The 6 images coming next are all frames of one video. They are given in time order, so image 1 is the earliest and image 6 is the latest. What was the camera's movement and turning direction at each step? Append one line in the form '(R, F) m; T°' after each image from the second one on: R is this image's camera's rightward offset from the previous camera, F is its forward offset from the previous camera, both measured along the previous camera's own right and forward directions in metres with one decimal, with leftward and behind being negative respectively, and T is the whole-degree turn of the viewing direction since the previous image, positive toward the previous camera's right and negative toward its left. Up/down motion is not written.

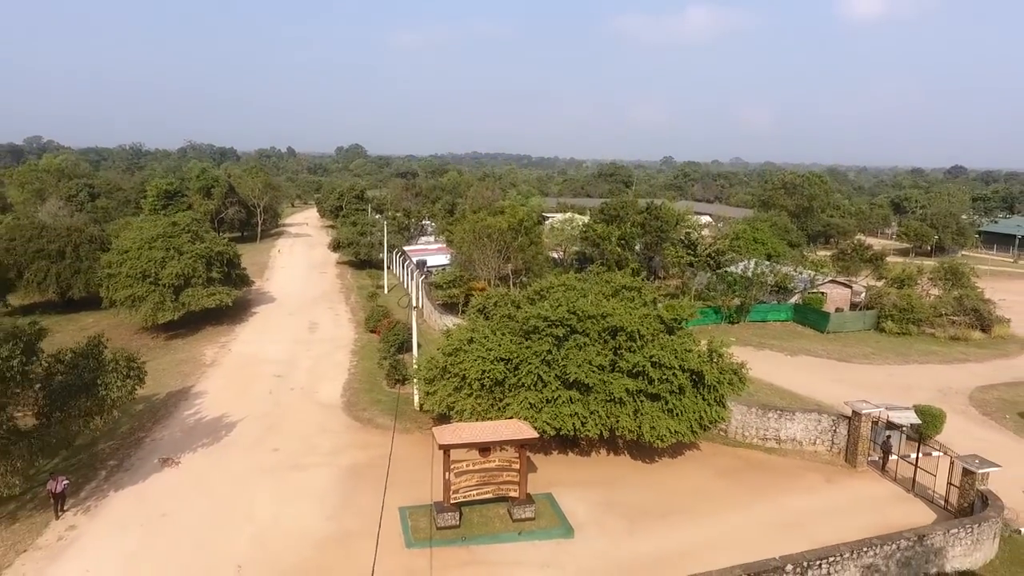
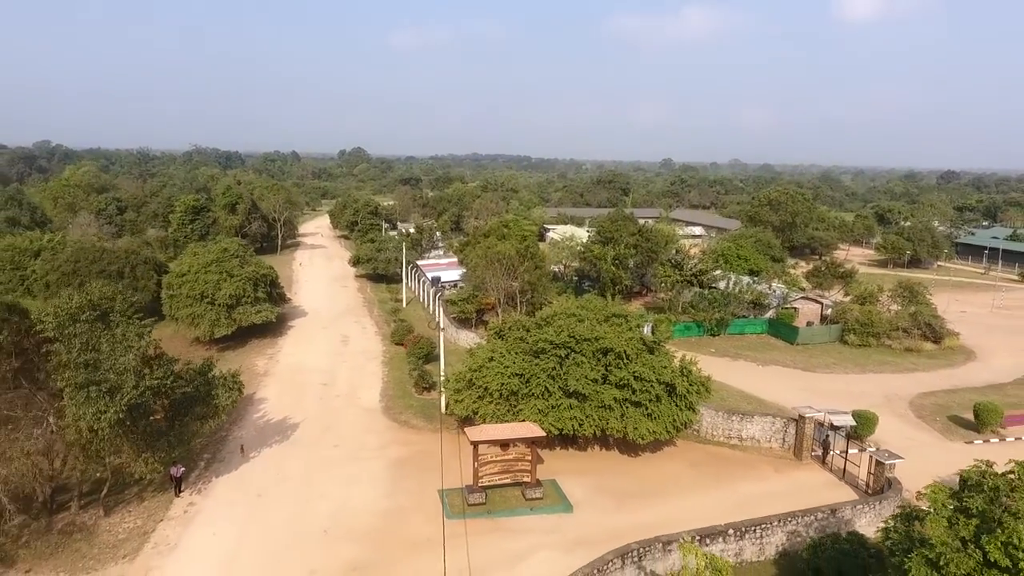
(-0.2, -2.8) m; 0°
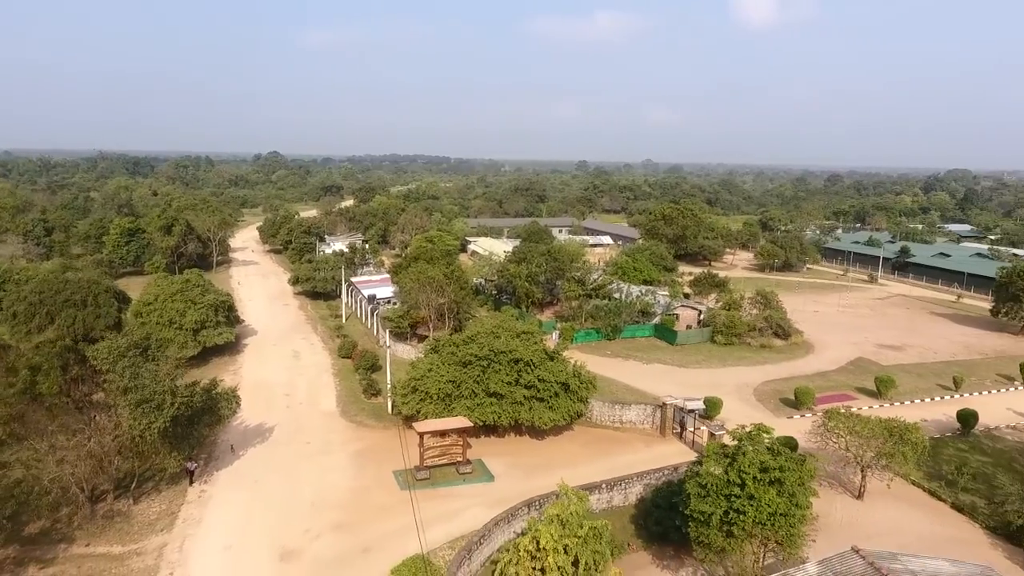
(-0.2, -4.2) m; +7°
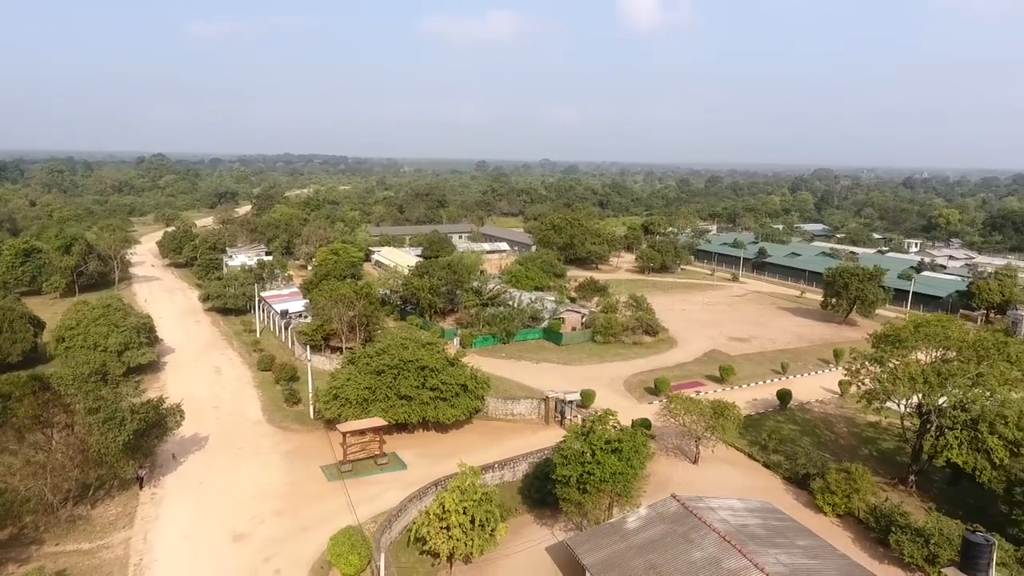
(0.0, -3.6) m; +8°
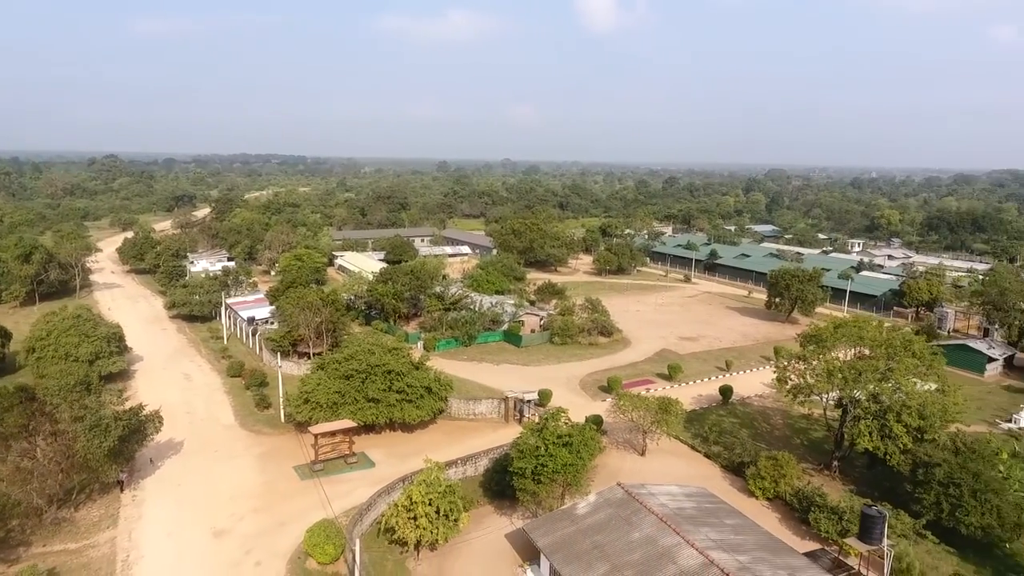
(+0.1, -1.5) m; +3°
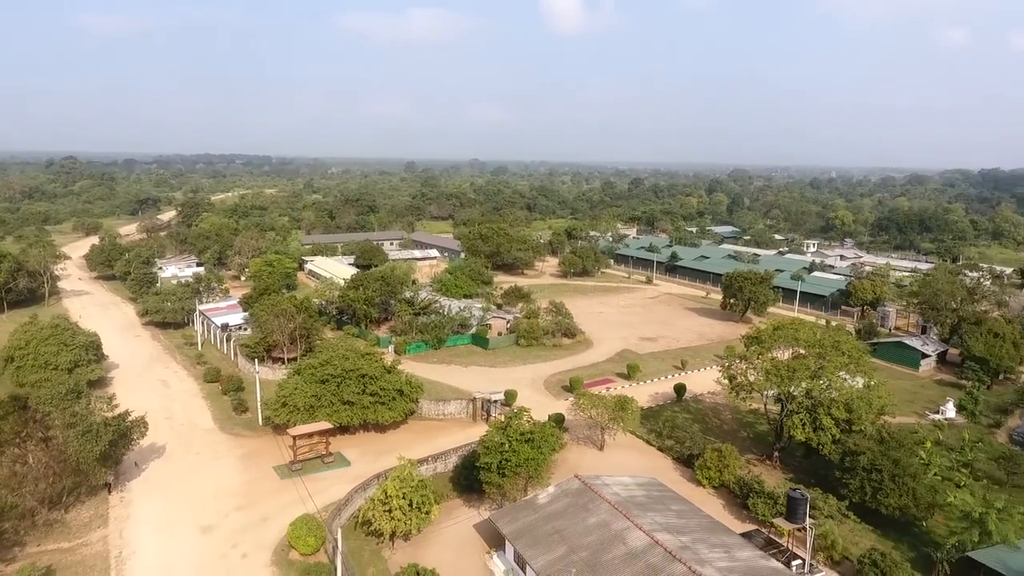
(+0.1, -1.5) m; +3°
